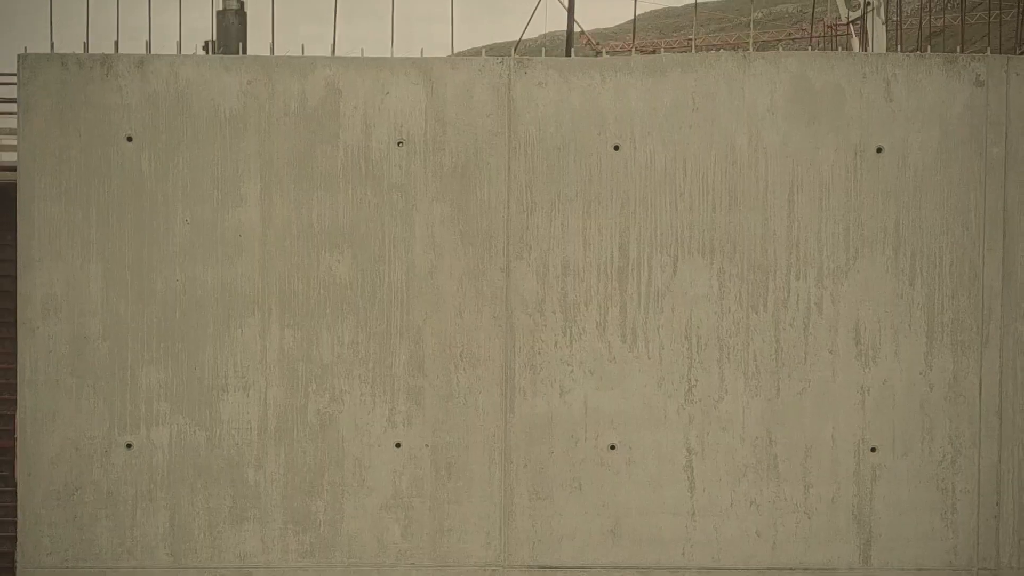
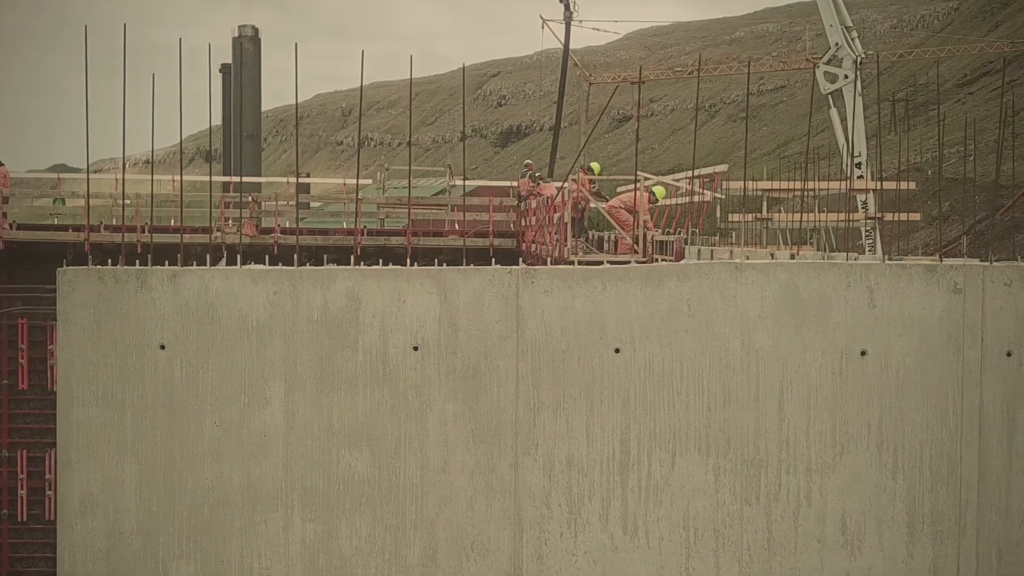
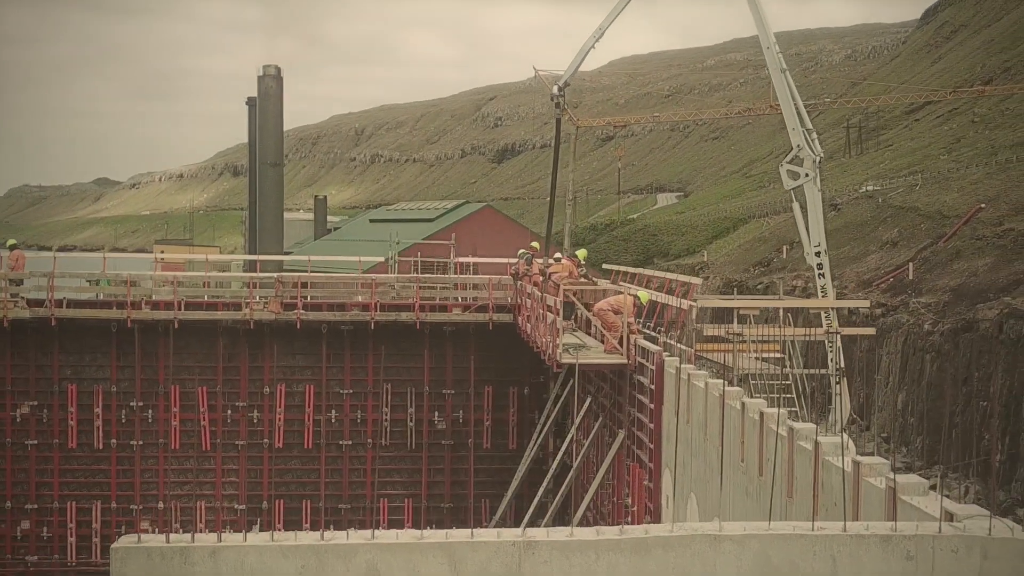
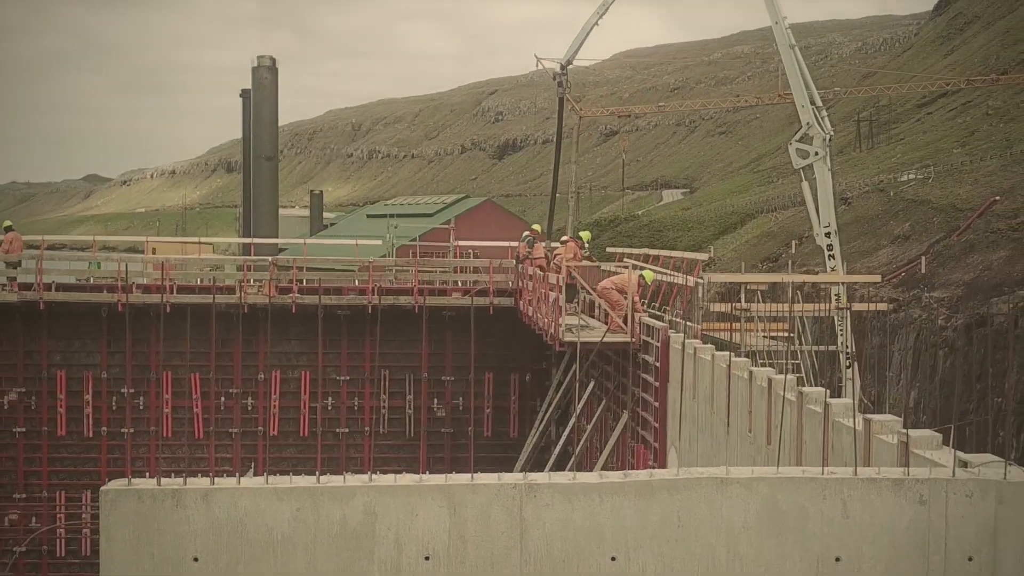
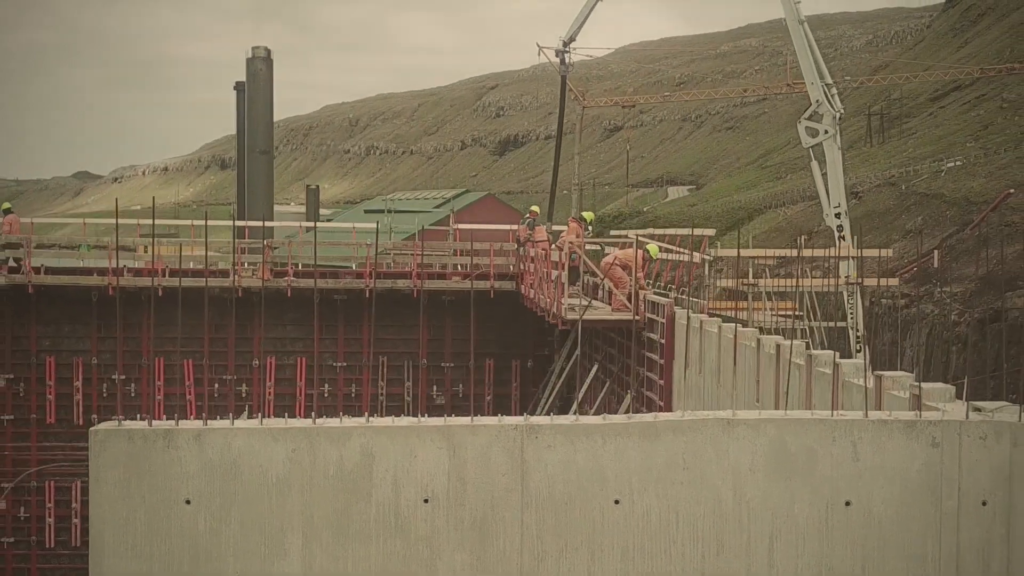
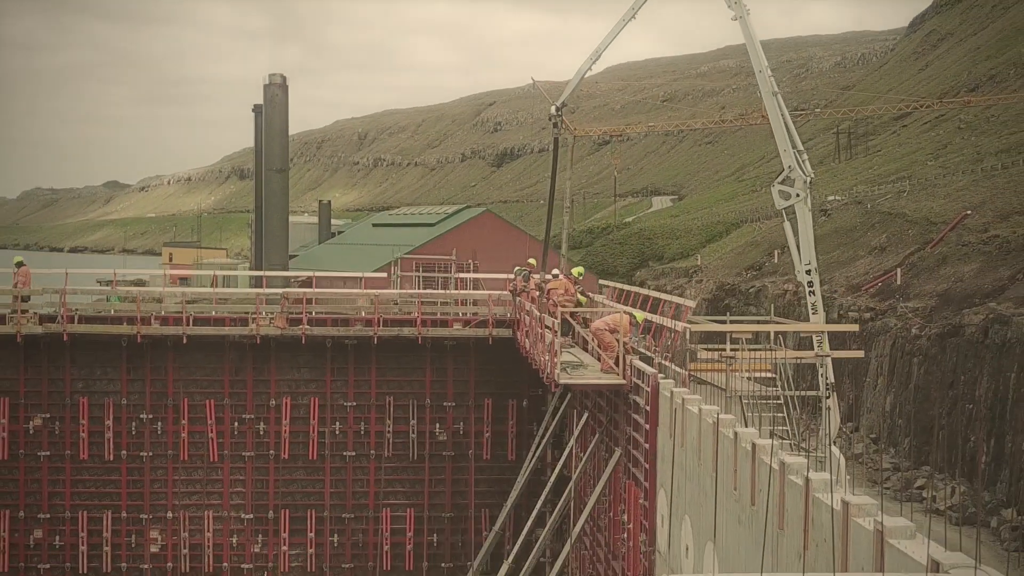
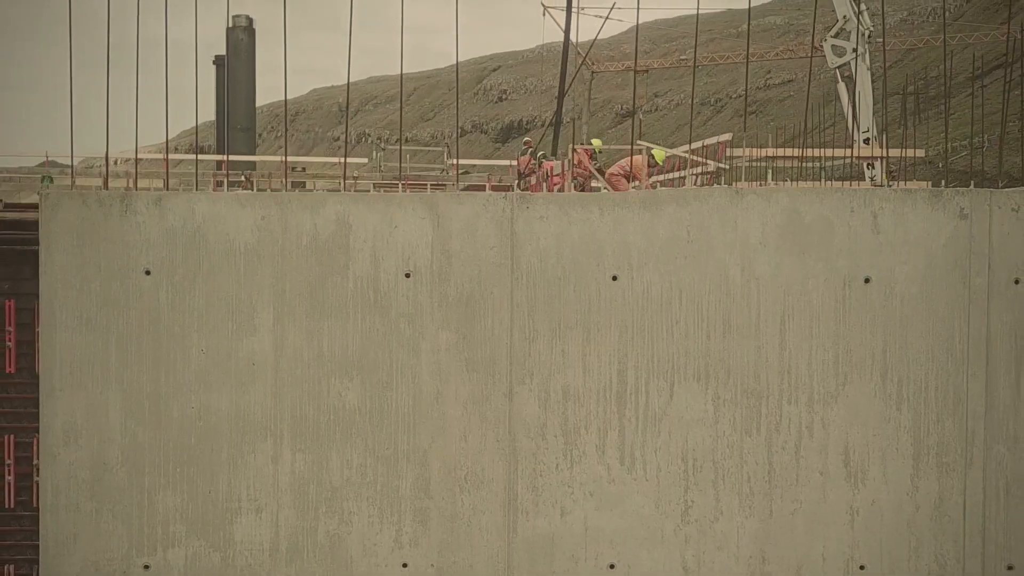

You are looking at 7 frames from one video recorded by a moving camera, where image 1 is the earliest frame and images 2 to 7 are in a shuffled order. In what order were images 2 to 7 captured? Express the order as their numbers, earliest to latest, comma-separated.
7, 2, 5, 4, 3, 6
